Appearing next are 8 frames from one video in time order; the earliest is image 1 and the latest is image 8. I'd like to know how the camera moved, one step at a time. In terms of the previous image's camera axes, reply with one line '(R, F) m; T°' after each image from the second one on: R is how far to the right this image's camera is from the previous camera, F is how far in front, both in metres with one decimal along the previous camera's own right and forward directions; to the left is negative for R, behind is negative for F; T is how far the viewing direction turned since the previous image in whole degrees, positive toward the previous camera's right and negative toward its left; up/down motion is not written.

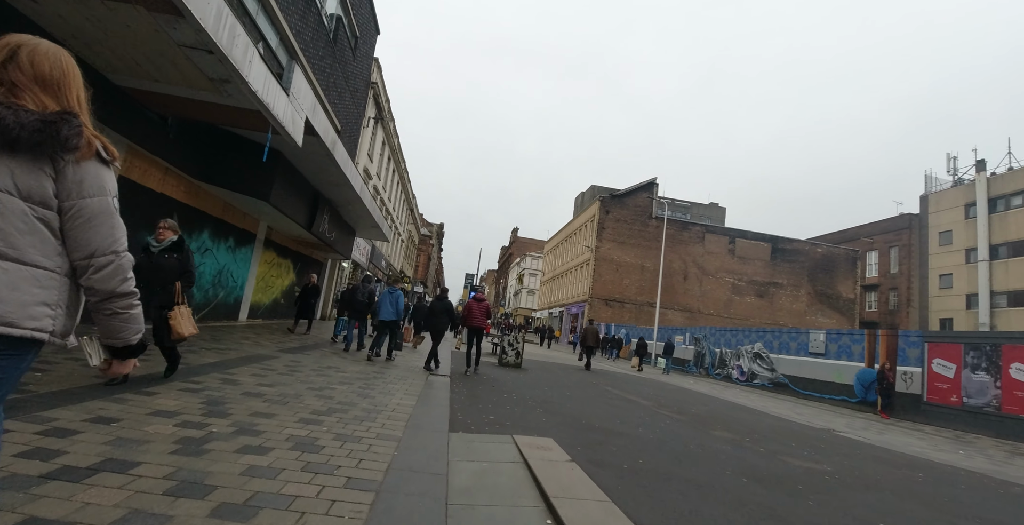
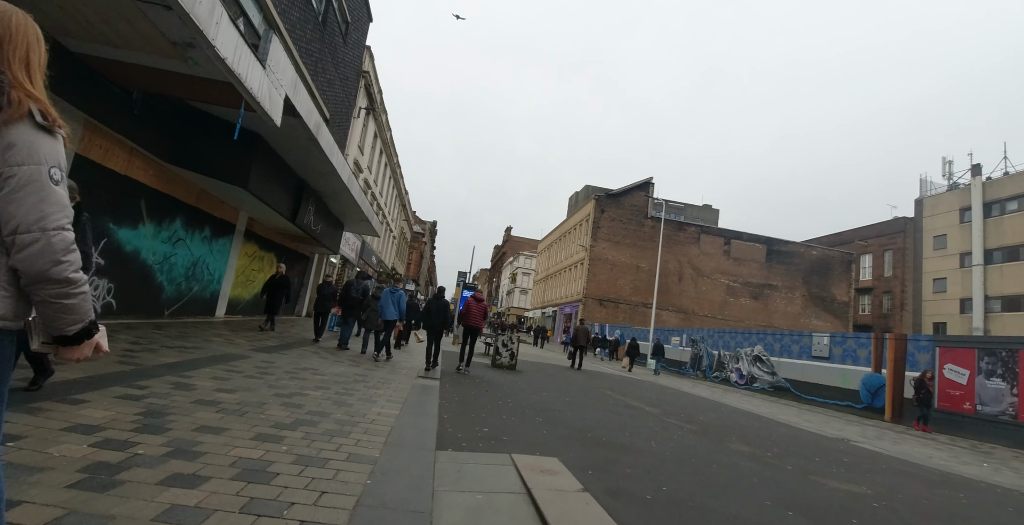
(-0.1, +0.7) m; +1°
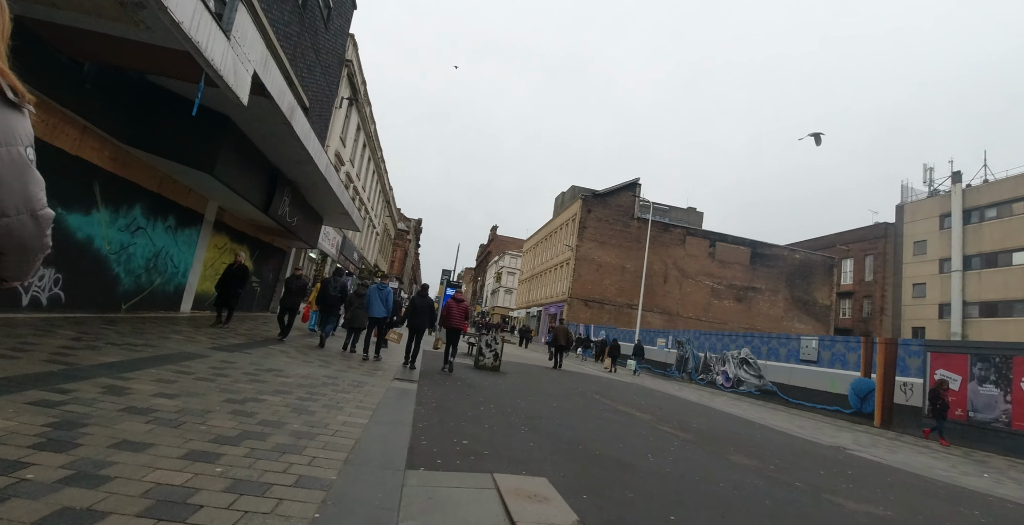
(0.0, +0.5) m; +2°
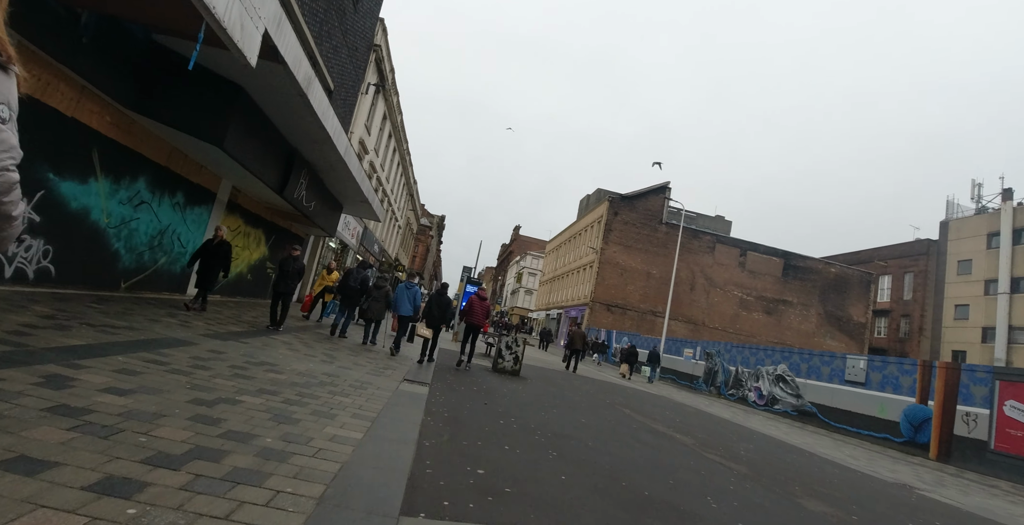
(-0.1, +0.9) m; -3°
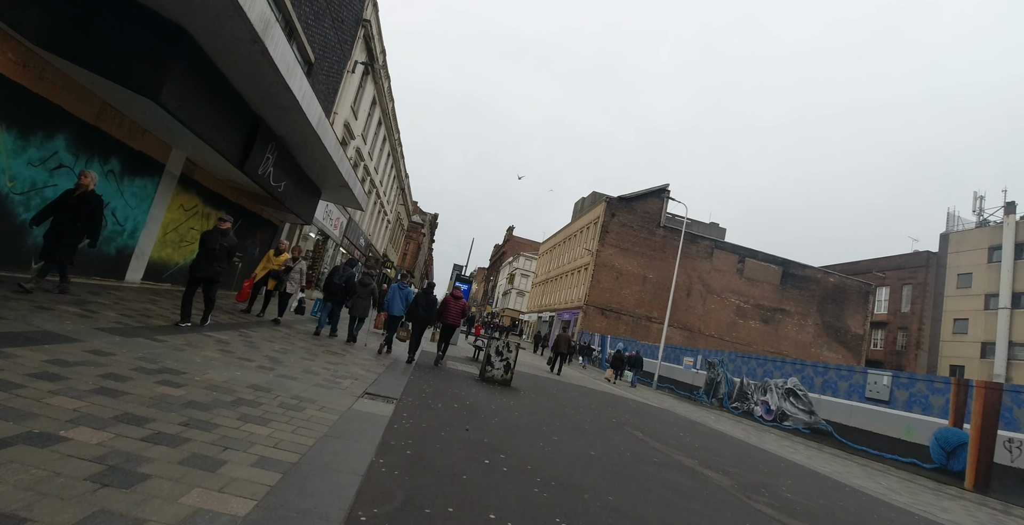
(0.0, +1.4) m; +1°
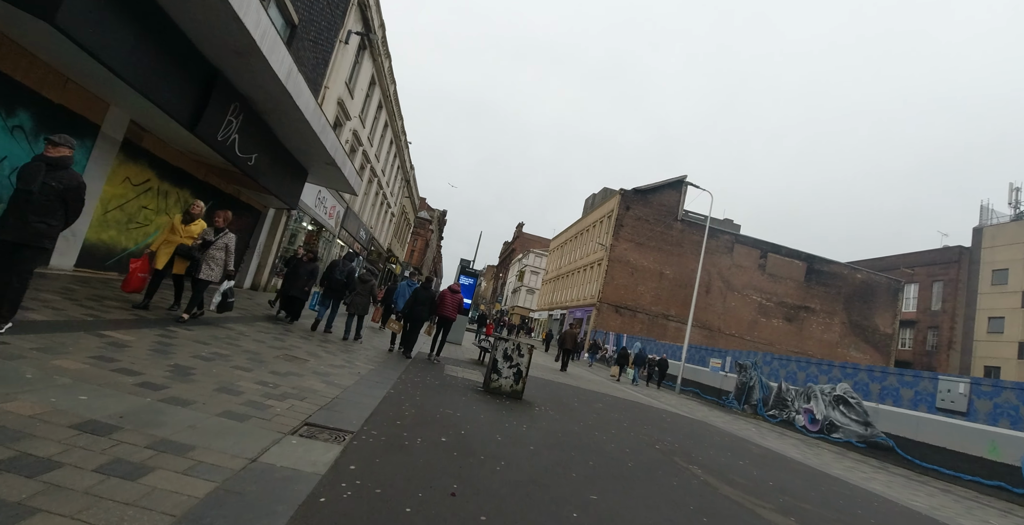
(0.0, +1.8) m; -1°
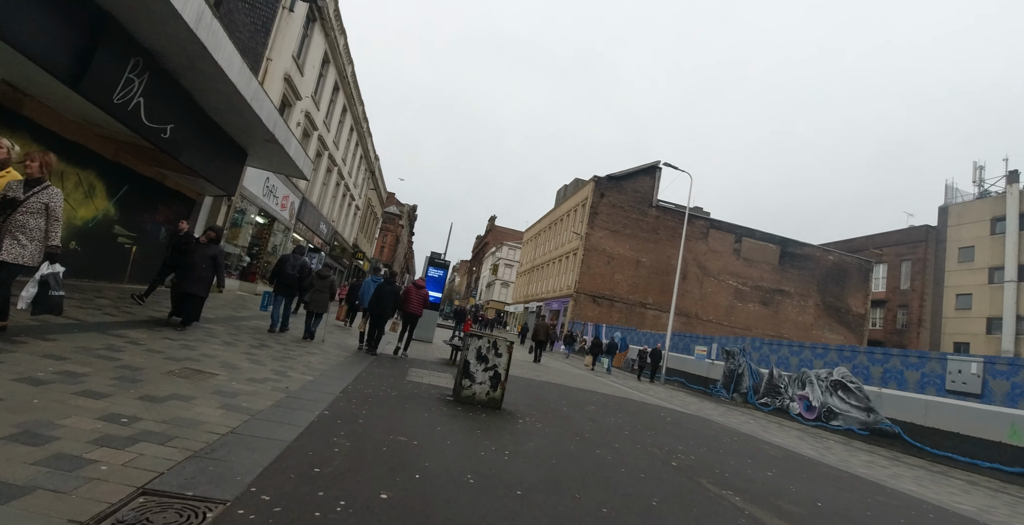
(0.0, +1.4) m; +3°
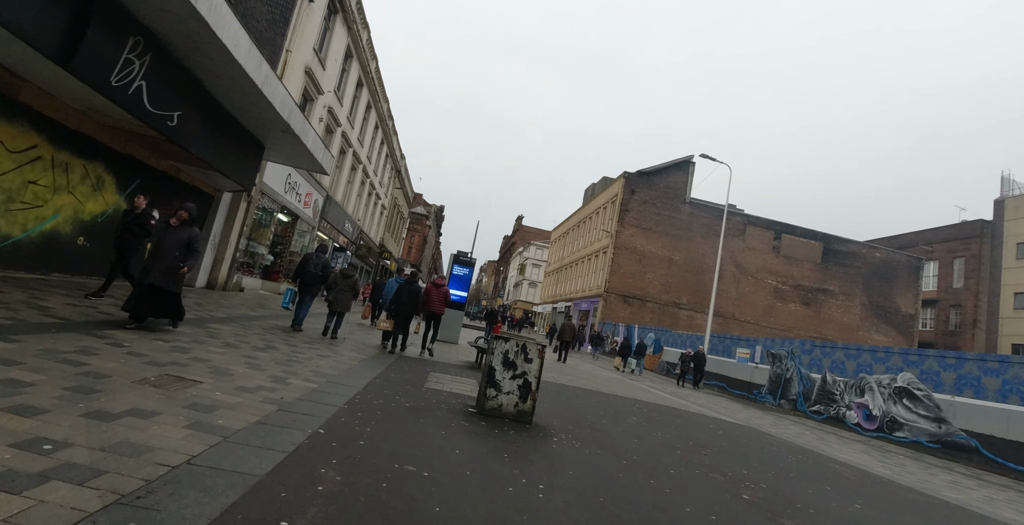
(-0.1, +0.8) m; -3°
